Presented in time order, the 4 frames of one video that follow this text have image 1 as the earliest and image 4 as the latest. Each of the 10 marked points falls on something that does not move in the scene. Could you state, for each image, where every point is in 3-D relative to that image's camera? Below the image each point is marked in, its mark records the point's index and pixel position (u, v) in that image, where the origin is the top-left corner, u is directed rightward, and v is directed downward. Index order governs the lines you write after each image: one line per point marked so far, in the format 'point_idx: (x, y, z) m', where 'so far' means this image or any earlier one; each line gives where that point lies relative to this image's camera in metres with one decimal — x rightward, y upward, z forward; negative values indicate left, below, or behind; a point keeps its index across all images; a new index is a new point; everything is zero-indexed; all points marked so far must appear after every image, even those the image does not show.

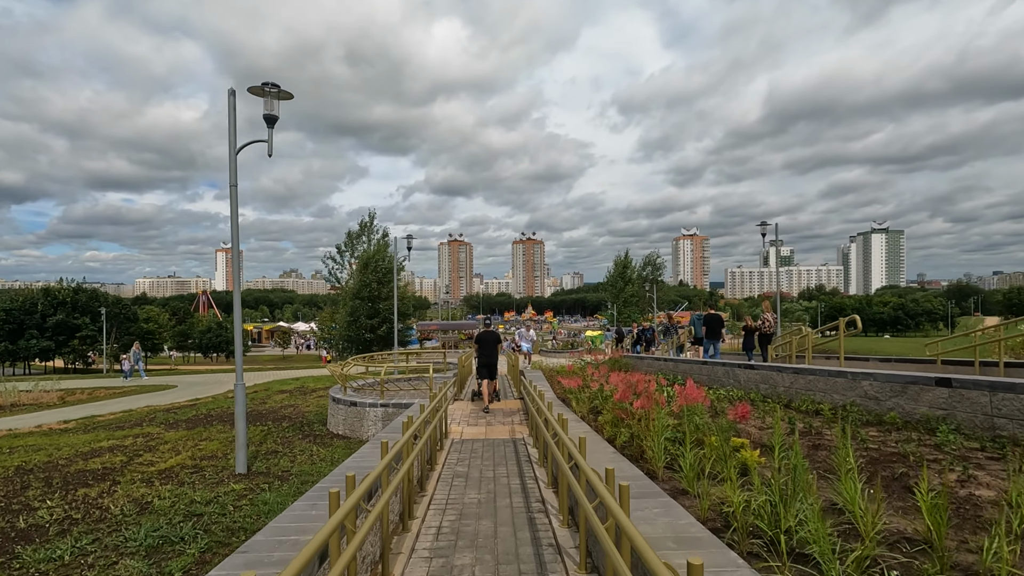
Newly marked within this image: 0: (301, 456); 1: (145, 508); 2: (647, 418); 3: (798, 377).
0: (-3.7, -3.0, +9.0) m
1: (-4.6, -2.8, +6.4) m
2: (+1.5, -1.4, +5.5) m
3: (+4.7, -1.5, +8.3) m
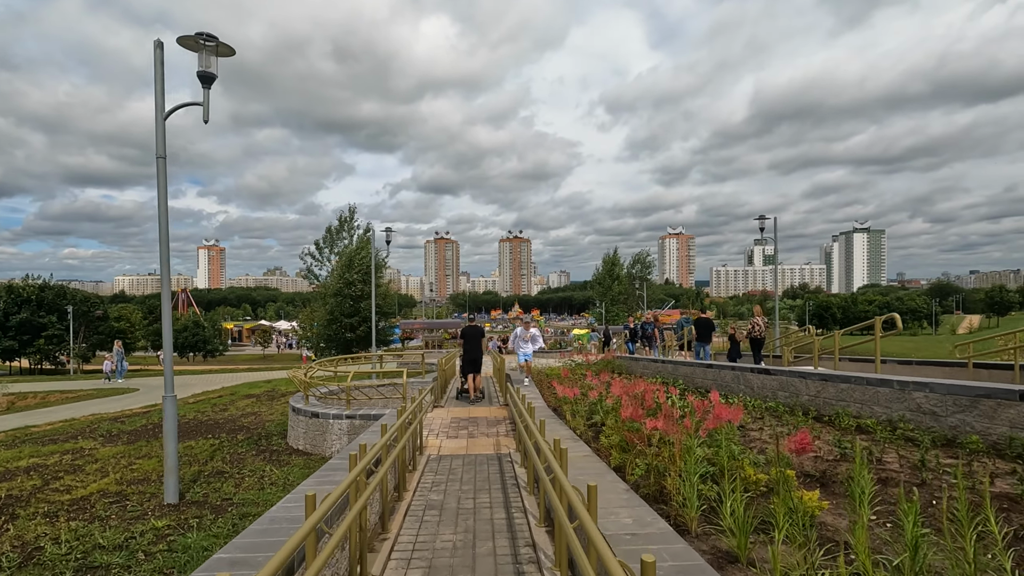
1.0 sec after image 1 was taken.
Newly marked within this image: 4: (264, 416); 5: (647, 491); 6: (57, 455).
0: (-4.0, -2.9, +7.7) m
1: (-4.8, -2.7, +5.1) m
2: (+1.3, -1.3, +4.4) m
3: (+4.5, -1.4, +7.2) m
4: (-5.8, -3.0, +12.1) m
5: (+1.1, -1.7, +4.2) m
6: (-8.3, -3.0, +9.3) m
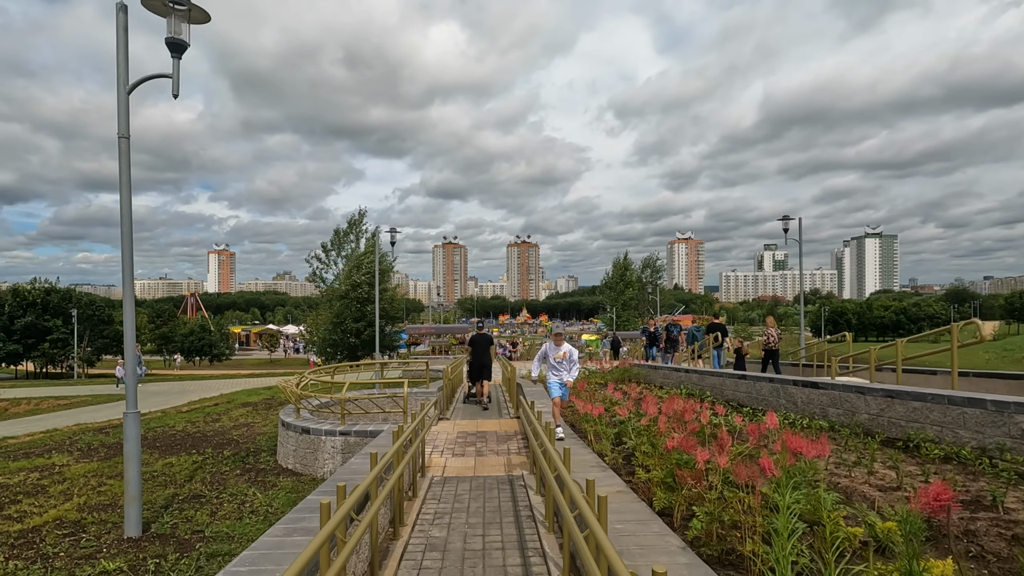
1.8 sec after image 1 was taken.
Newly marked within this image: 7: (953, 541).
0: (-3.8, -2.9, +6.9) m
1: (-4.6, -2.7, +4.2) m
2: (+1.5, -1.3, +3.4) m
3: (+4.6, -1.4, +6.2) m
4: (-5.6, -3.1, +11.2) m
5: (+1.2, -1.7, +3.3) m
6: (-8.1, -3.0, +8.5) m
7: (+2.8, -1.6, +3.3) m
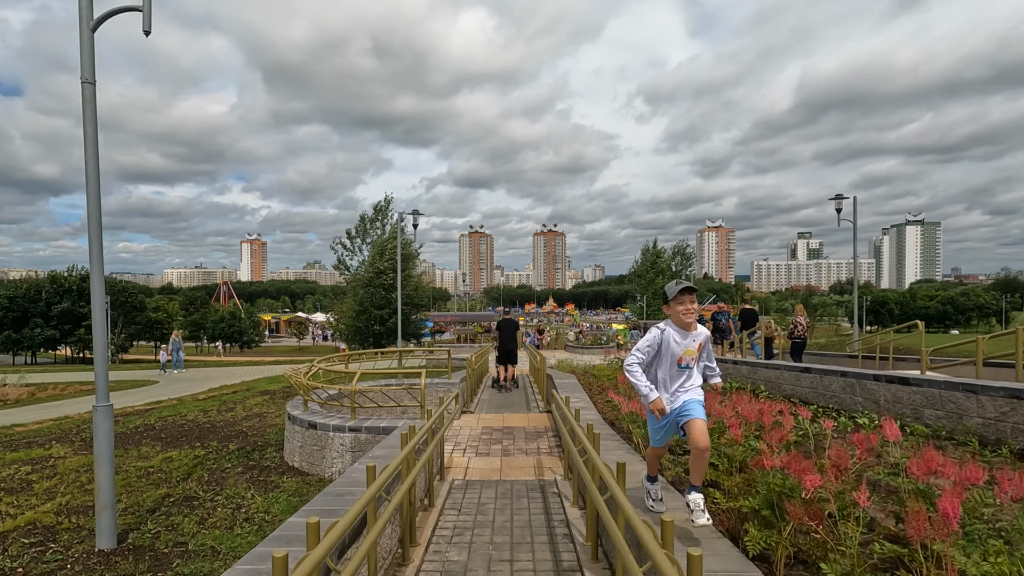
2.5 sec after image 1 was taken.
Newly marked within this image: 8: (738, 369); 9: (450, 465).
0: (-3.4, -2.6, +6.1) m
1: (-4.4, -2.4, +3.5) m
2: (+1.7, -1.1, +2.3) m
3: (+5.0, -1.2, +5.0) m
4: (-5.0, -2.7, +10.5) m
5: (+1.4, -1.5, +2.2) m
6: (-7.6, -2.7, +7.9) m
7: (+3.0, -1.4, +2.1) m
8: (+4.9, -1.8, +11.0) m
9: (-0.9, -2.5, +7.3) m
